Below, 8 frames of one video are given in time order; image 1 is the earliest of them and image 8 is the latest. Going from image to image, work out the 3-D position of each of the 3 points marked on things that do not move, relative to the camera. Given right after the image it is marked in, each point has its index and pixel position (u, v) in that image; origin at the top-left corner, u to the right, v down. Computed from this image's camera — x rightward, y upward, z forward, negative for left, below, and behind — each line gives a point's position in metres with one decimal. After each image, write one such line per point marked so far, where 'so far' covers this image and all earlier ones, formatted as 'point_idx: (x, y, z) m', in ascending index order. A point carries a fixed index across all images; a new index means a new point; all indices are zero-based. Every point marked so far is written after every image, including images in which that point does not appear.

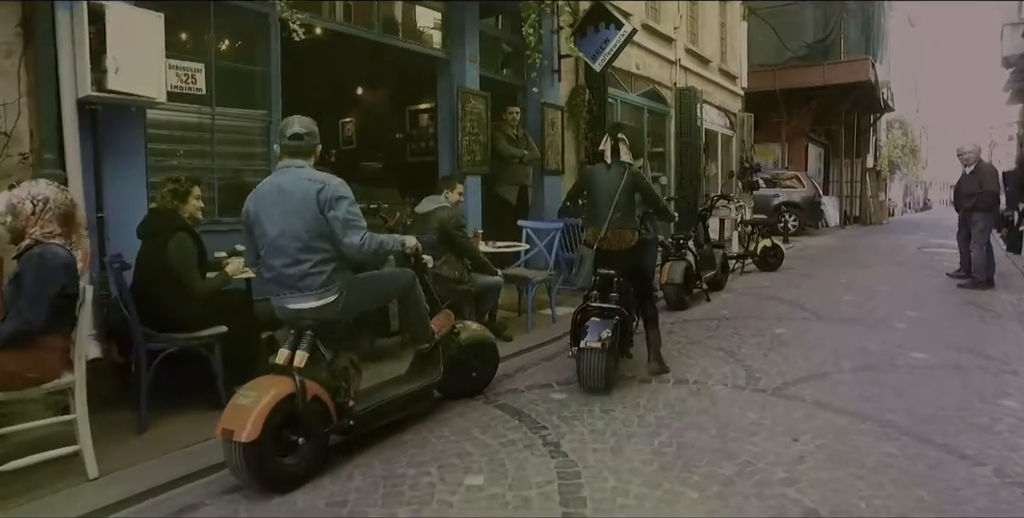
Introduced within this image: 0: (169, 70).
0: (-2.9, +1.6, +5.1) m
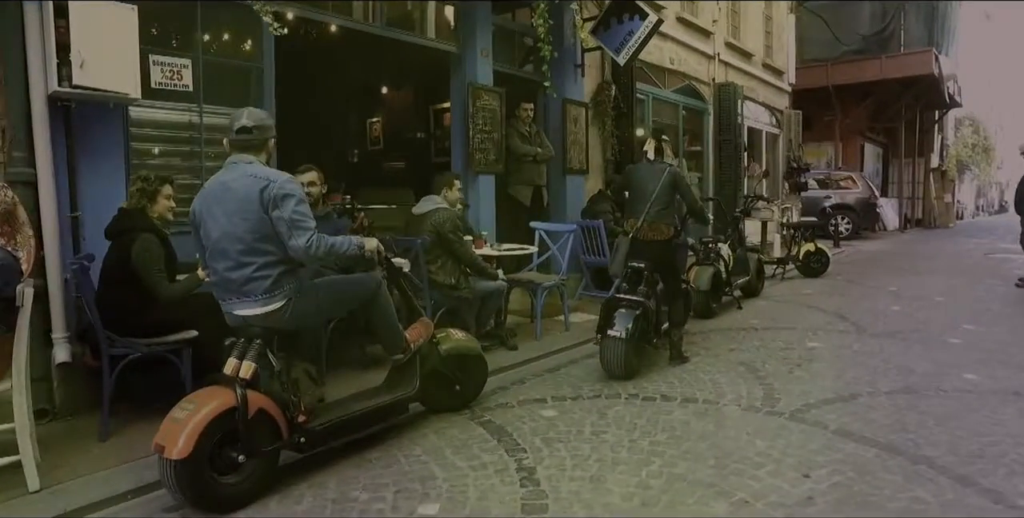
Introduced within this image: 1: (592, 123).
0: (-3.0, +1.6, +4.9) m
1: (+1.3, +2.1, +9.6) m
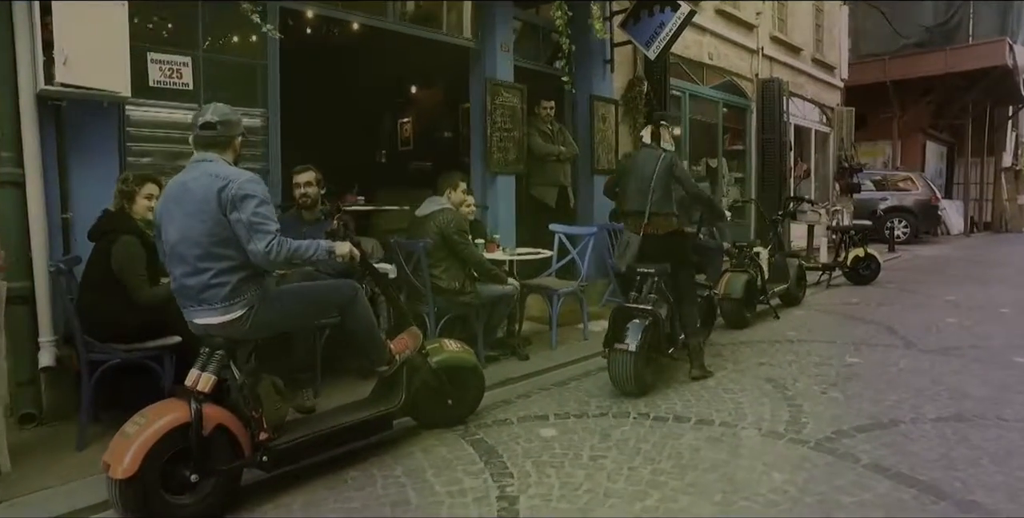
0: (-2.9, +1.6, +4.8) m
1: (+1.7, +2.1, +9.2) m
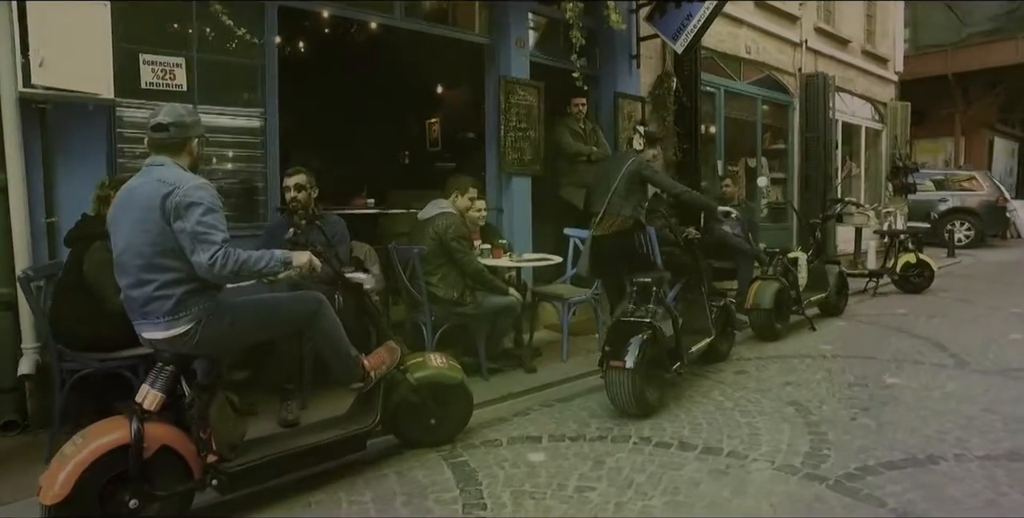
0: (-2.9, +1.5, +4.8) m
1: (+2.0, +2.0, +8.7) m
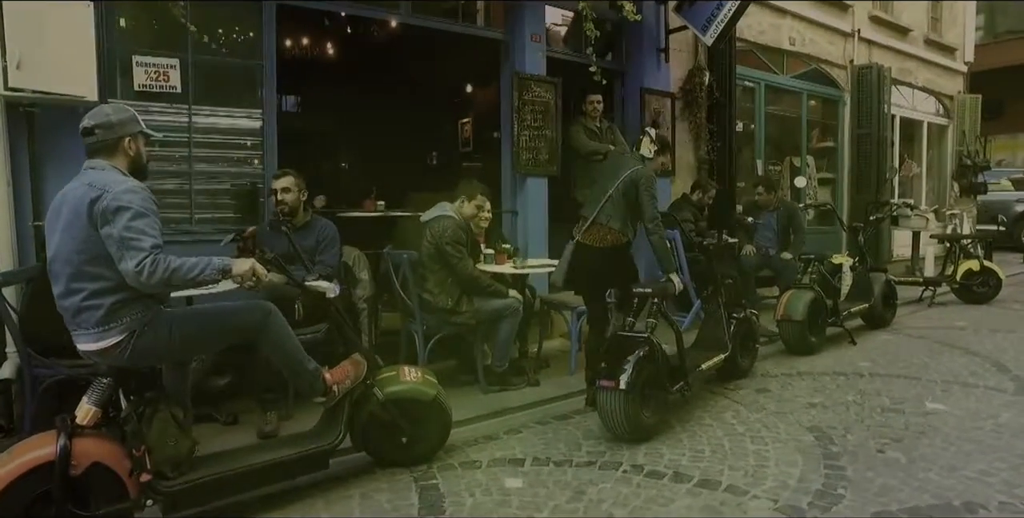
0: (-3.0, +1.5, +4.7) m
1: (+2.3, +1.9, +8.2) m
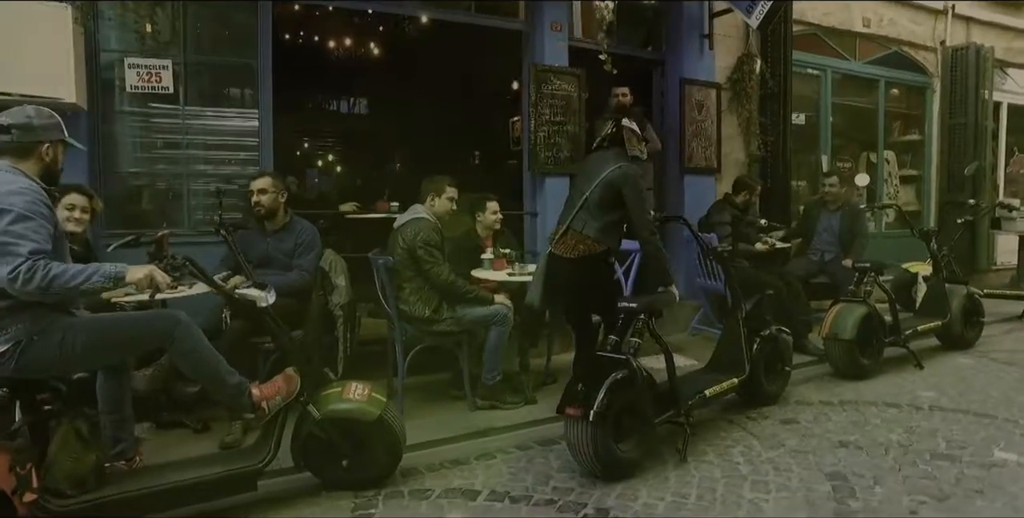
0: (-3.0, +1.5, +4.7) m
1: (+2.7, +1.8, +7.5) m
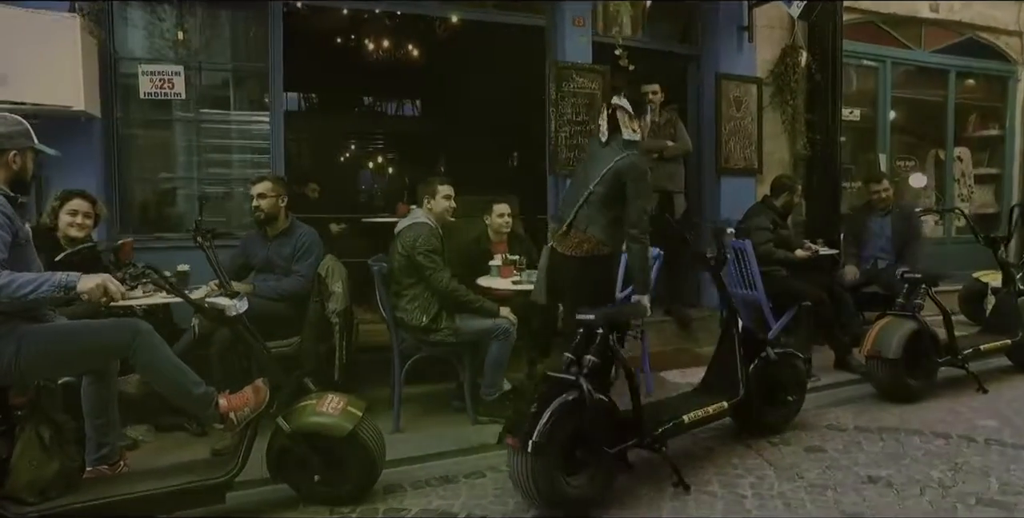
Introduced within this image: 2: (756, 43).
0: (-3.0, +1.5, +4.8) m
1: (+3.0, +1.8, +7.0) m
2: (+2.9, +2.5, +6.9) m
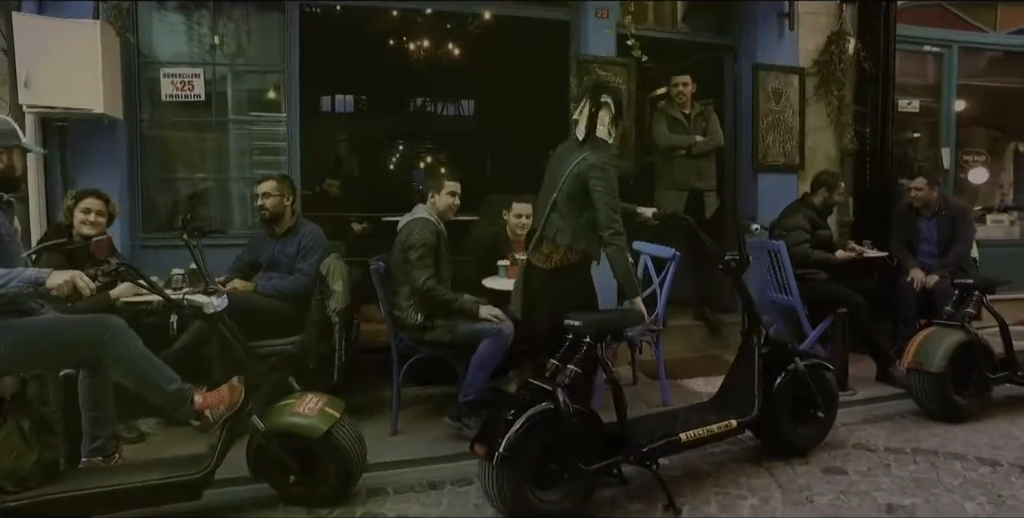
0: (-2.9, +1.5, +5.0) m
1: (+3.3, +1.7, +6.5) m
2: (+3.1, +2.5, +6.5) m
